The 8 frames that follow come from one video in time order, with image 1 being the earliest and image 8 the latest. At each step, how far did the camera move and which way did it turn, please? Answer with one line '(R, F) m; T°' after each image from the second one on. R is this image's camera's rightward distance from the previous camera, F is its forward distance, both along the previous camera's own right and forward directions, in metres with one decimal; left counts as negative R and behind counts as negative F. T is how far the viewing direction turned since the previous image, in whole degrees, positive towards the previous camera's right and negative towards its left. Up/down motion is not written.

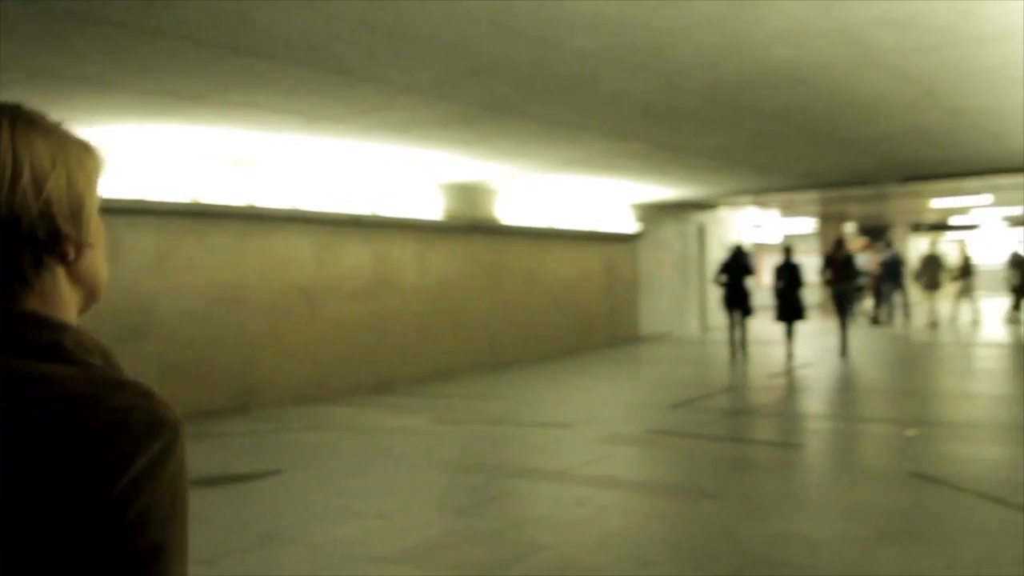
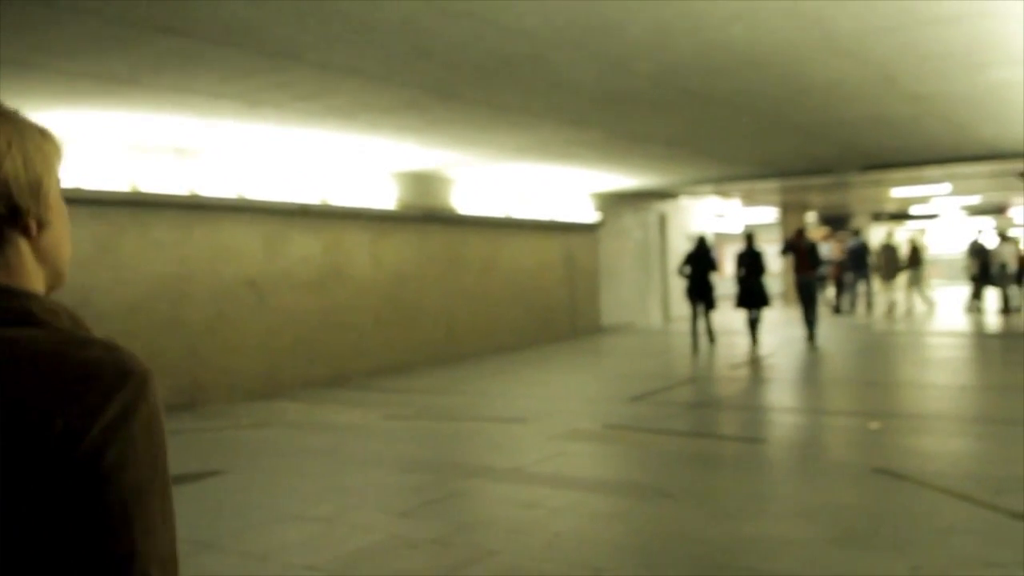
(+0.1, +0.3) m; +2°
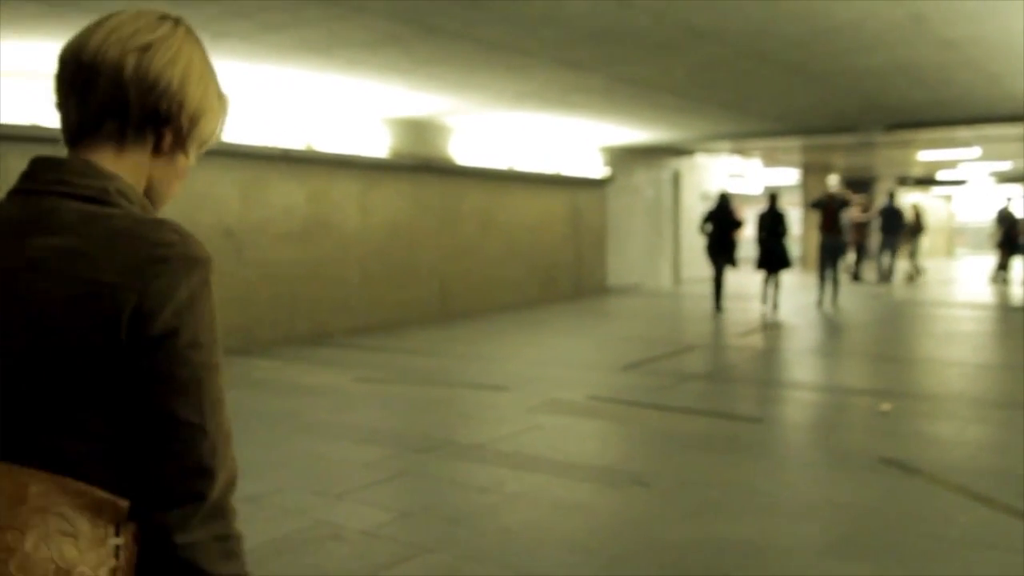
(+0.3, +0.8) m; -1°
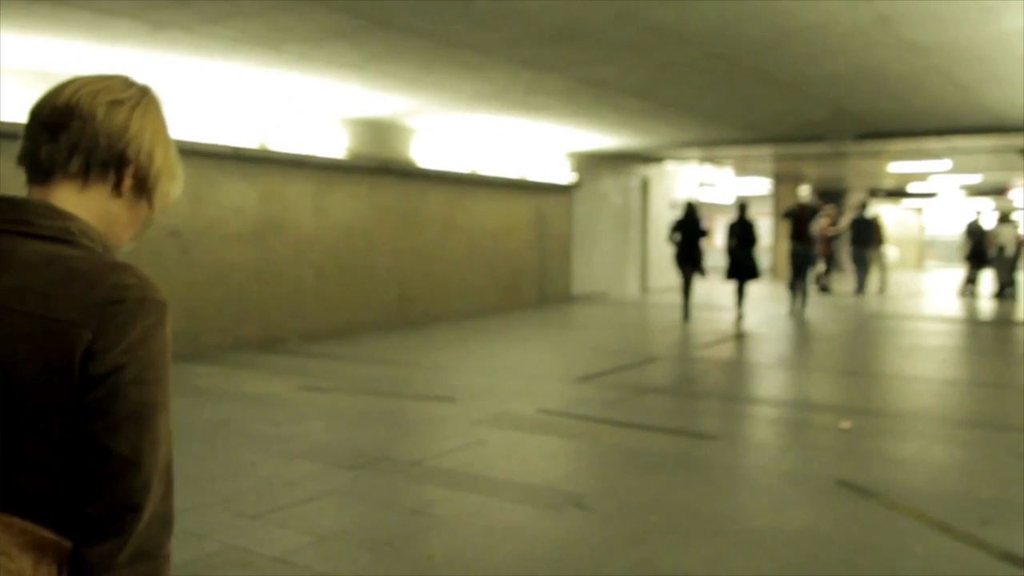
(+0.2, +0.4) m; +1°
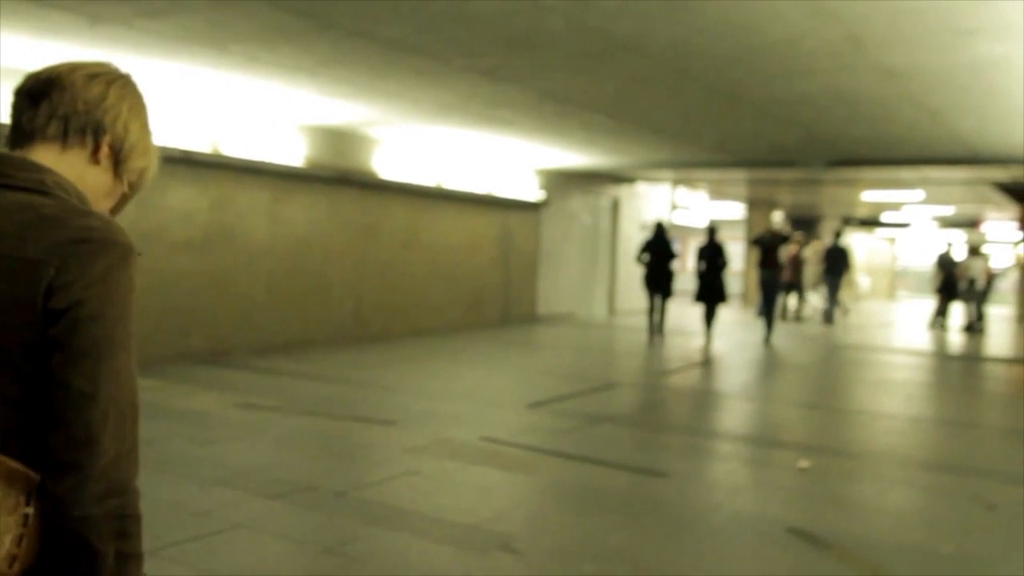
(+0.2, +0.4) m; +1°
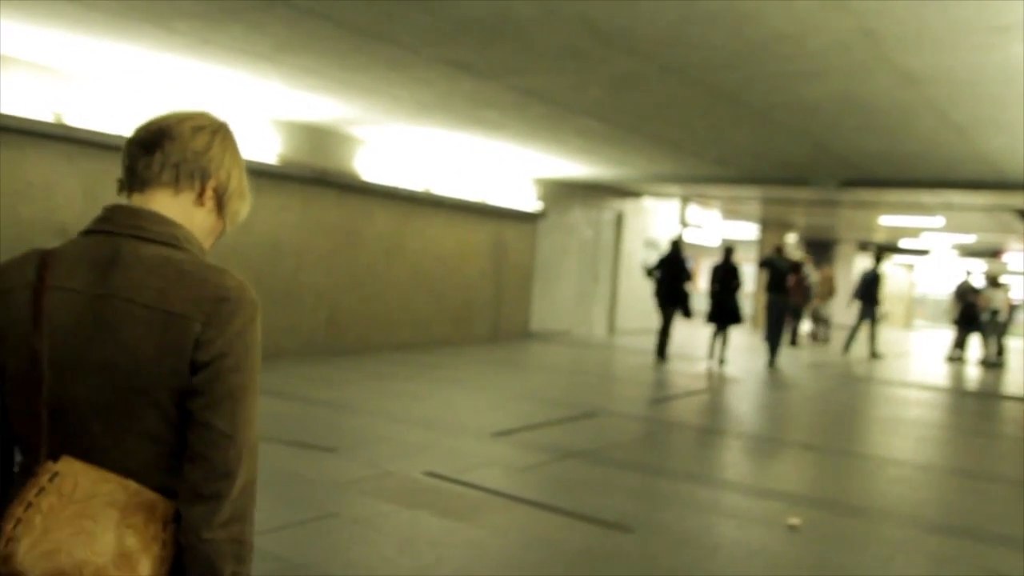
(+0.4, +0.9) m; -1°
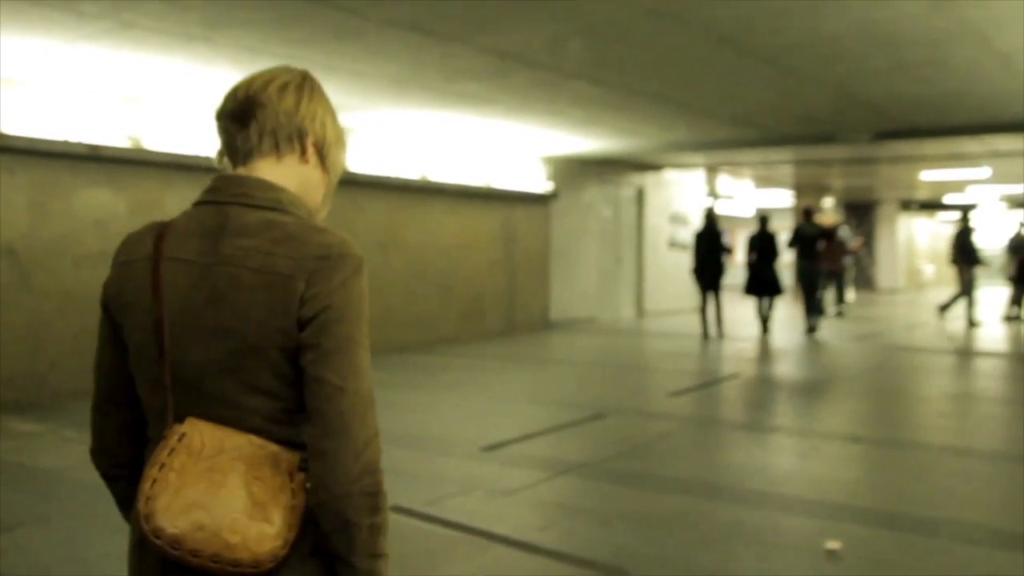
(+0.4, +1.0) m; -3°
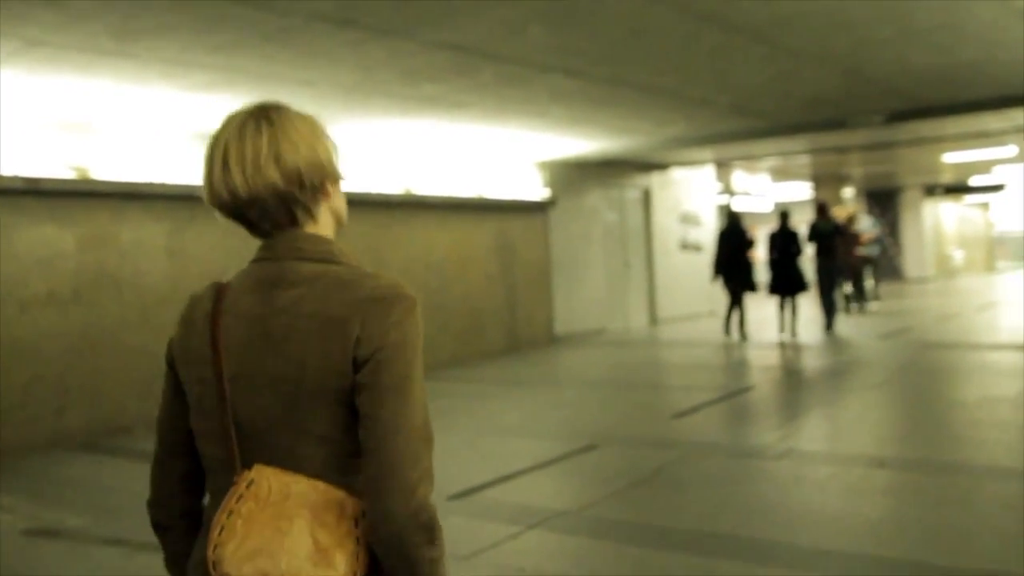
(+0.4, +0.8) m; -2°
